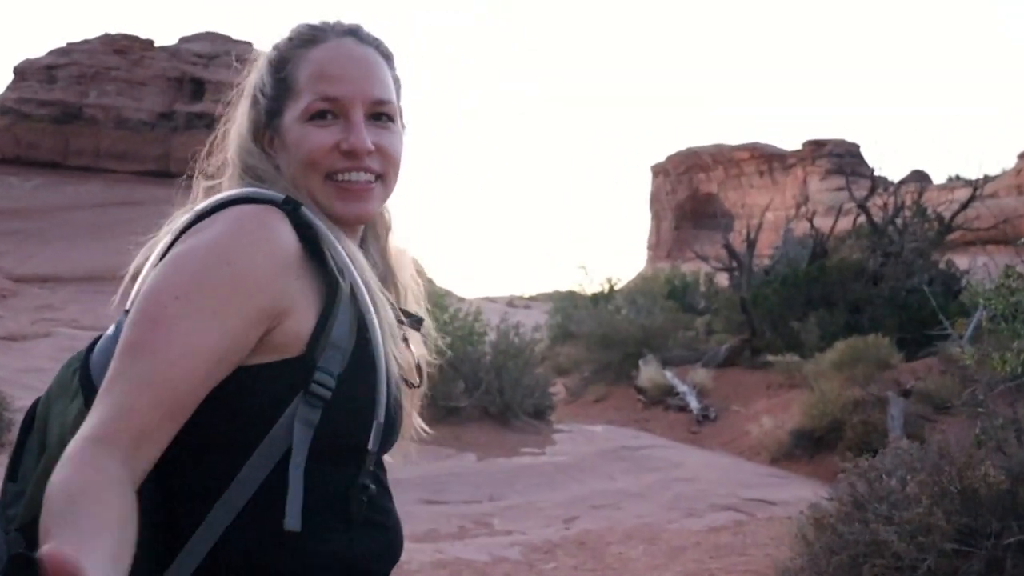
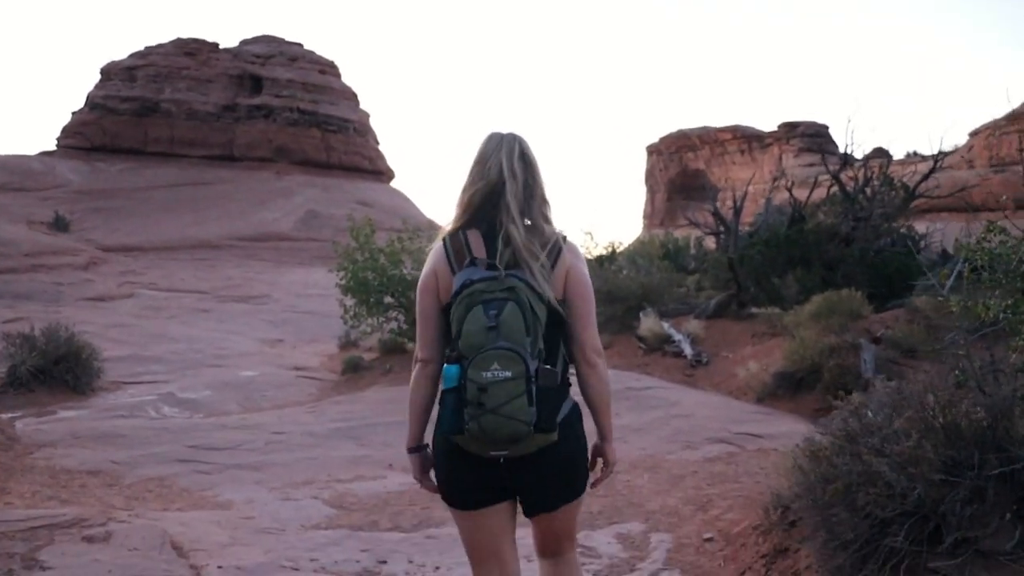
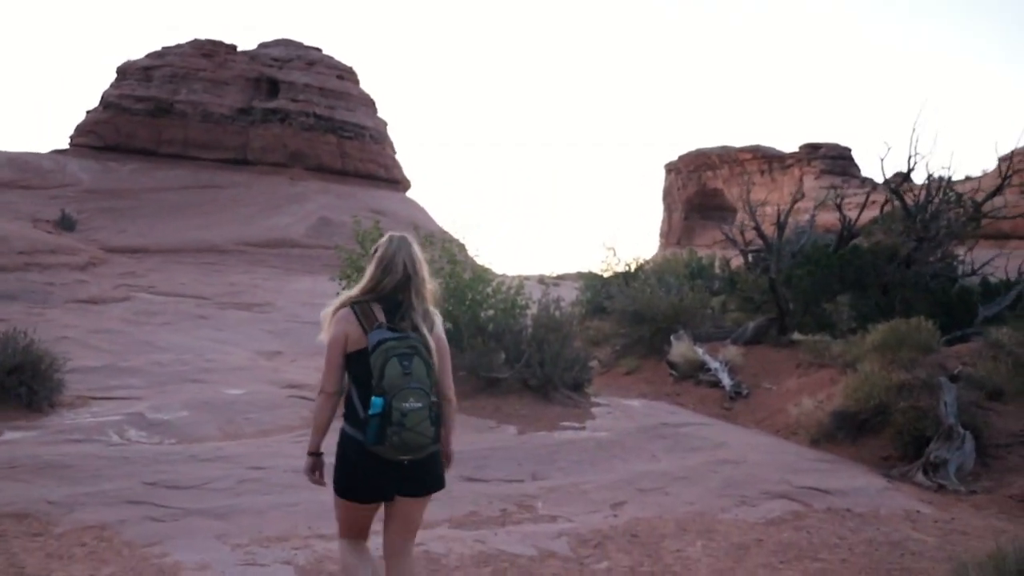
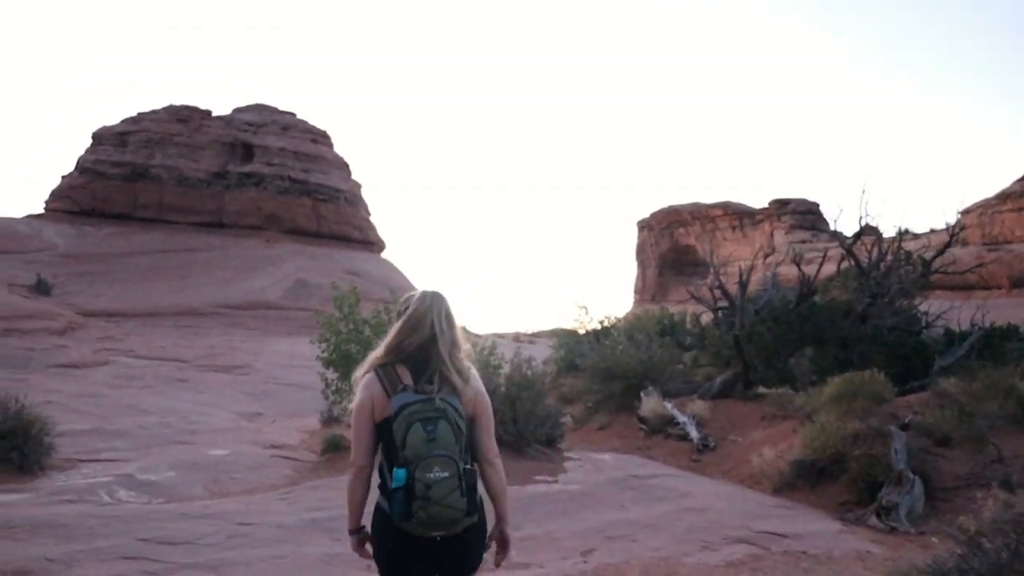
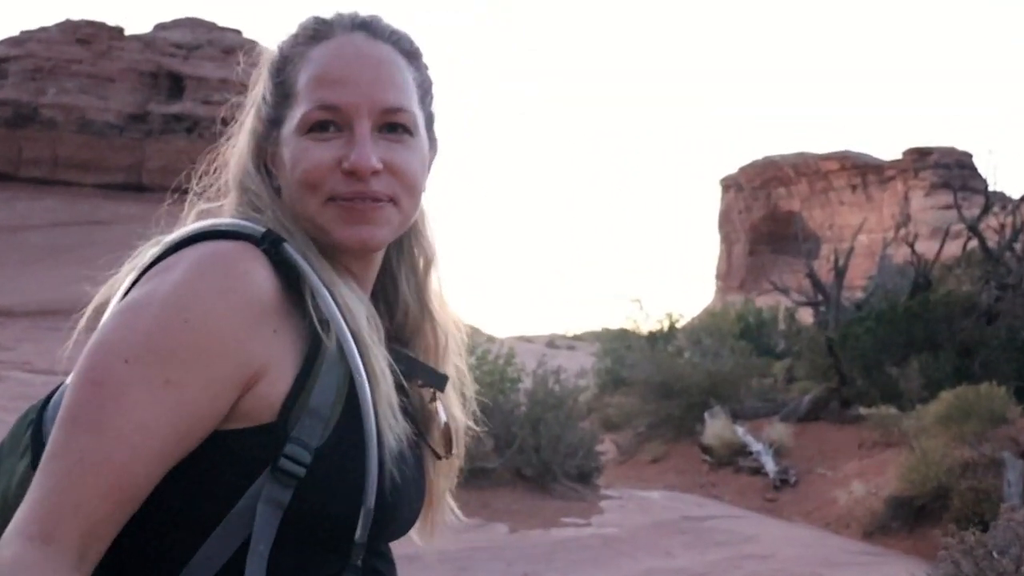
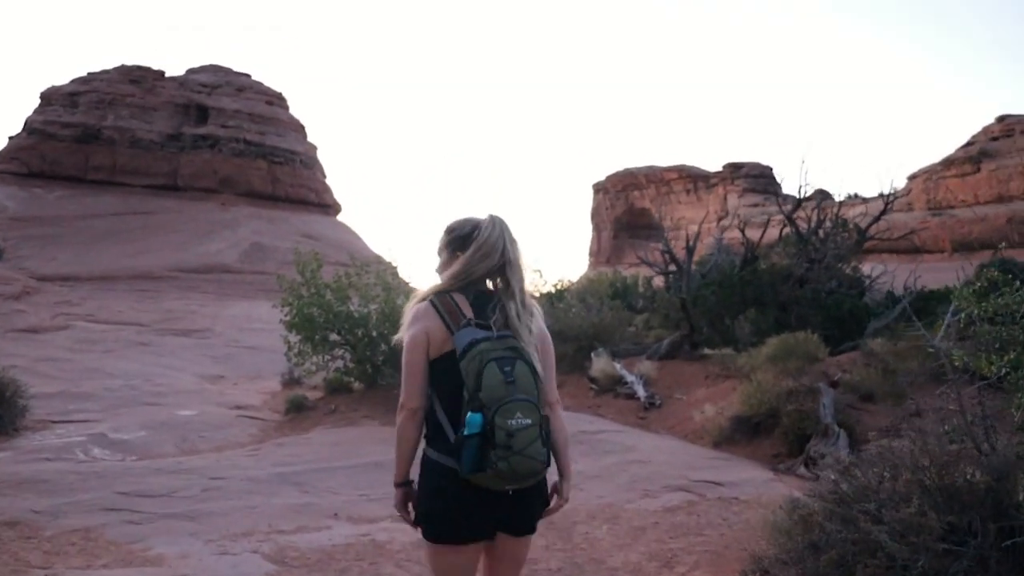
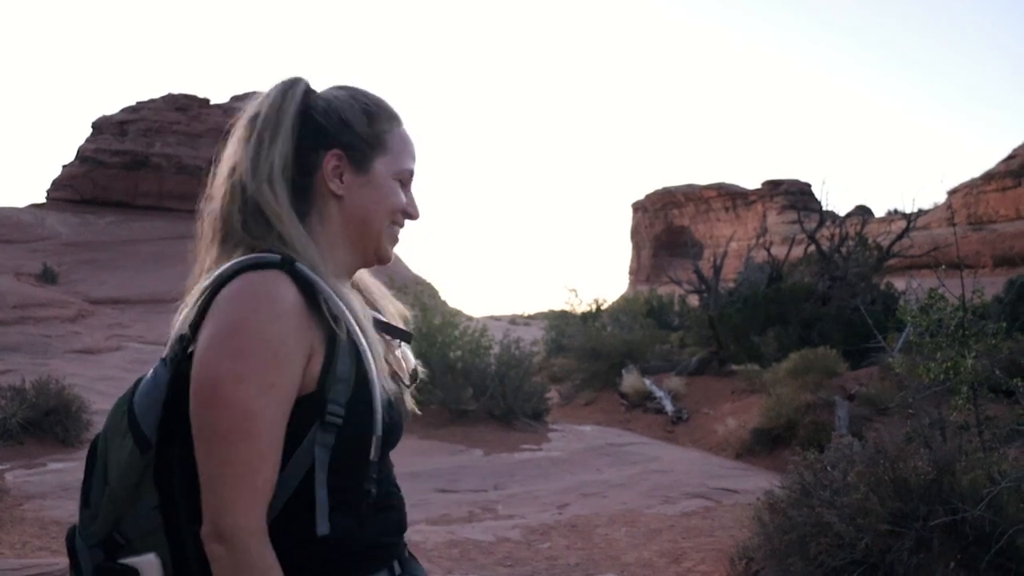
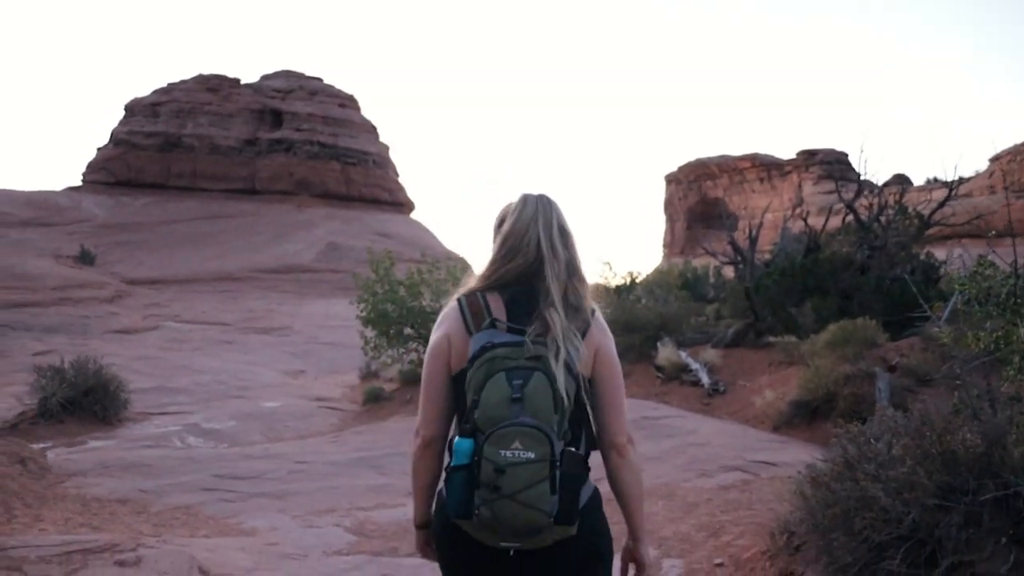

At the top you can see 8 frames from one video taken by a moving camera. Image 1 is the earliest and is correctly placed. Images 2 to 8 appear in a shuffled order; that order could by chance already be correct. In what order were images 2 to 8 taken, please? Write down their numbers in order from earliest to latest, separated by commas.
5, 7, 8, 2, 6, 4, 3
